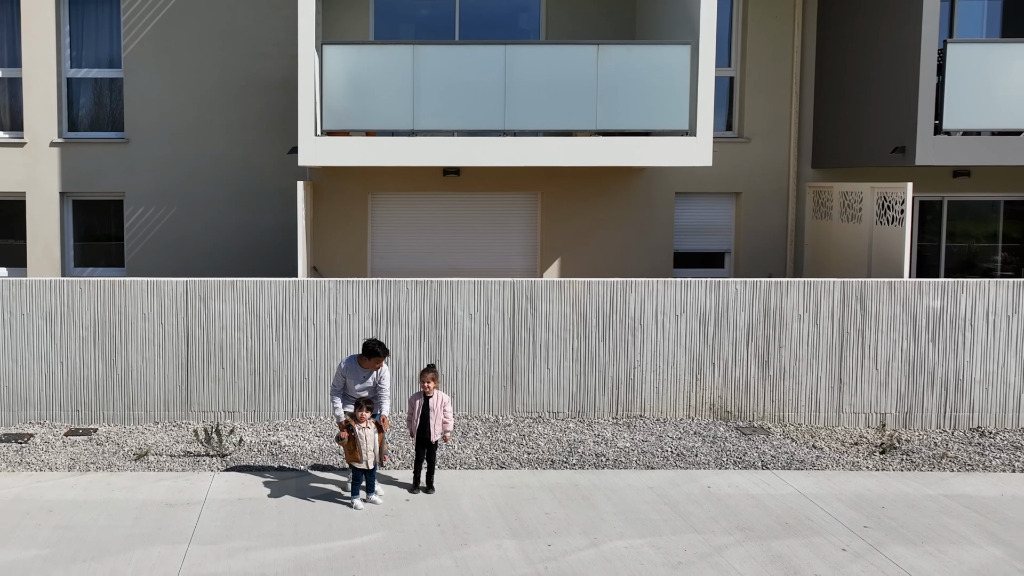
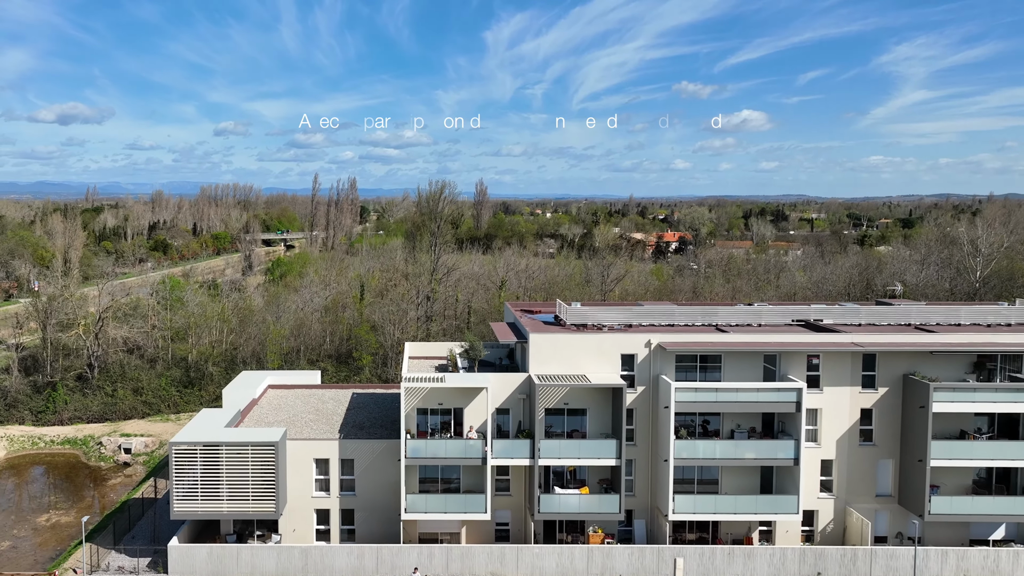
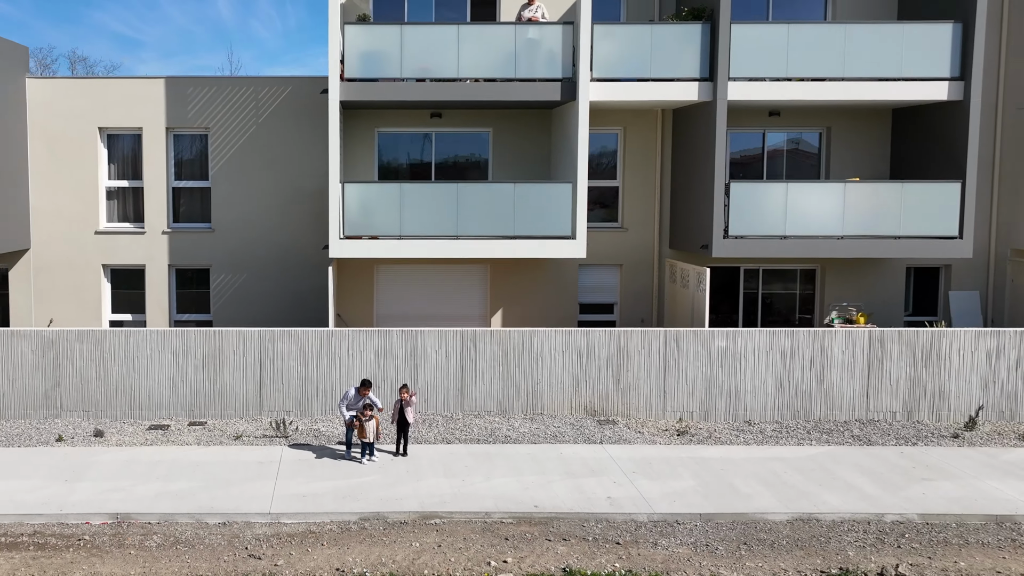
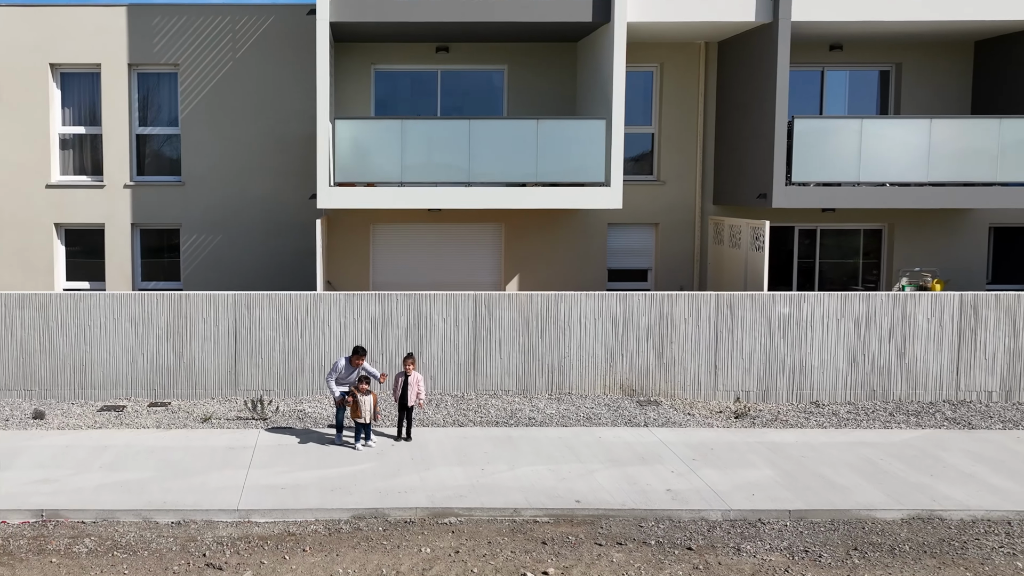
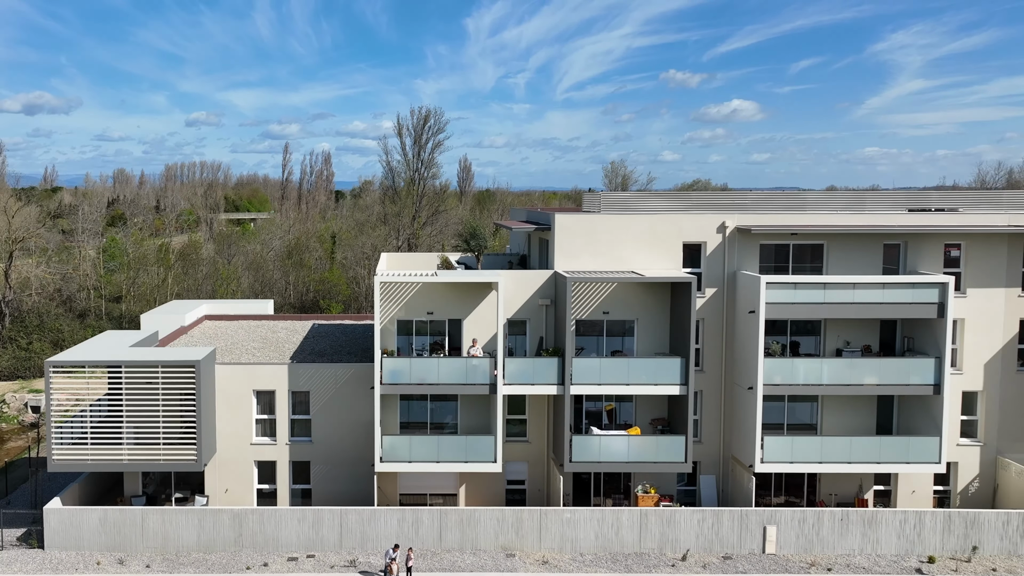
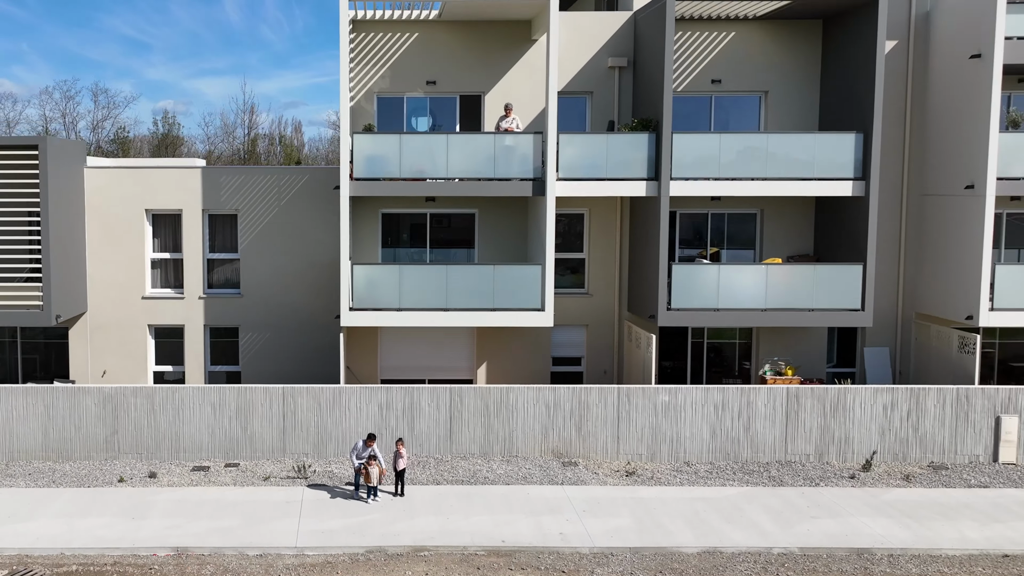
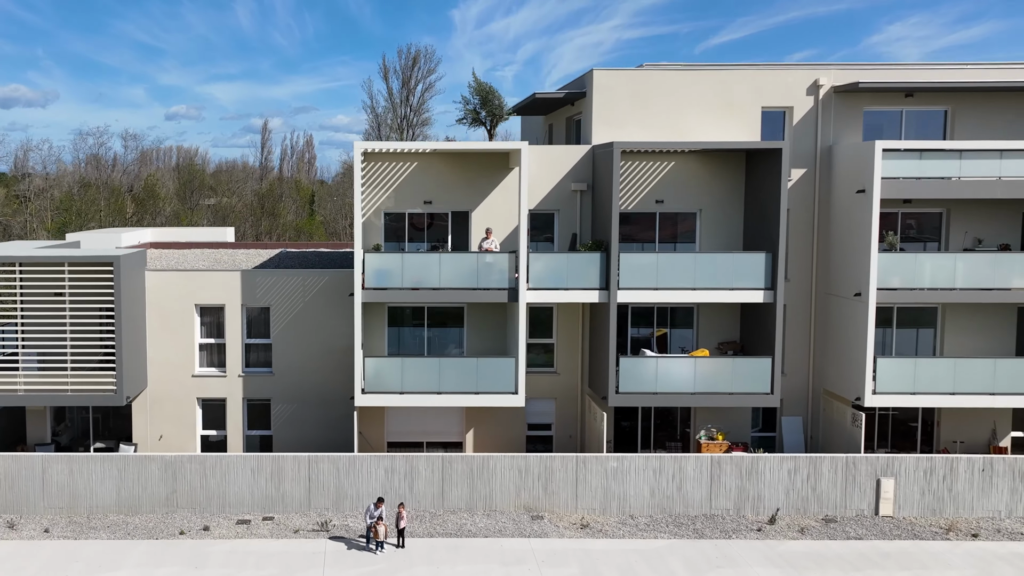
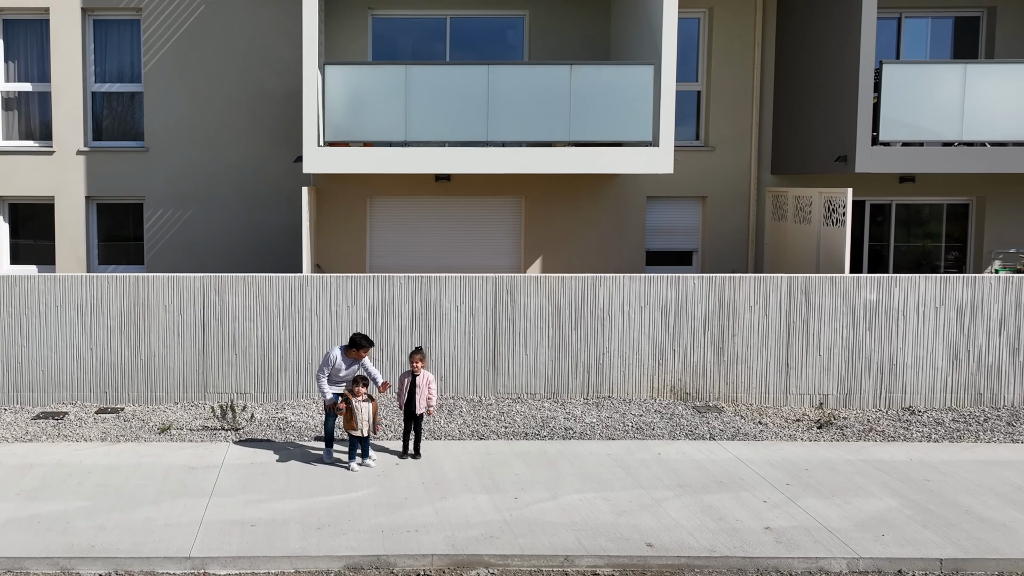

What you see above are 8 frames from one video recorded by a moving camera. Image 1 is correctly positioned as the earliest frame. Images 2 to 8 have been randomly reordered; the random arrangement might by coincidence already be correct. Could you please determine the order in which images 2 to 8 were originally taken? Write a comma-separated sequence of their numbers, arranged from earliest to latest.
8, 4, 3, 6, 7, 5, 2
